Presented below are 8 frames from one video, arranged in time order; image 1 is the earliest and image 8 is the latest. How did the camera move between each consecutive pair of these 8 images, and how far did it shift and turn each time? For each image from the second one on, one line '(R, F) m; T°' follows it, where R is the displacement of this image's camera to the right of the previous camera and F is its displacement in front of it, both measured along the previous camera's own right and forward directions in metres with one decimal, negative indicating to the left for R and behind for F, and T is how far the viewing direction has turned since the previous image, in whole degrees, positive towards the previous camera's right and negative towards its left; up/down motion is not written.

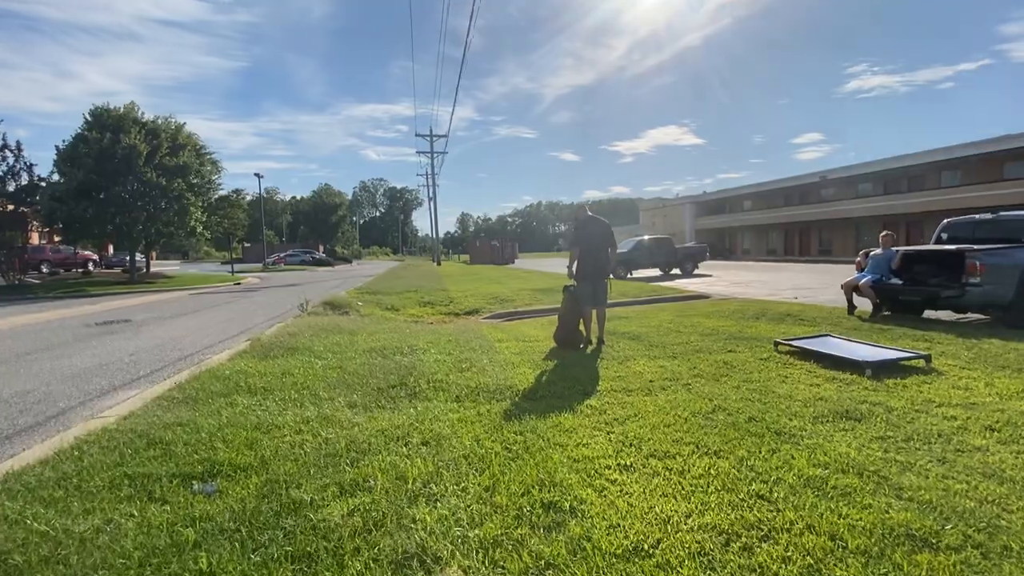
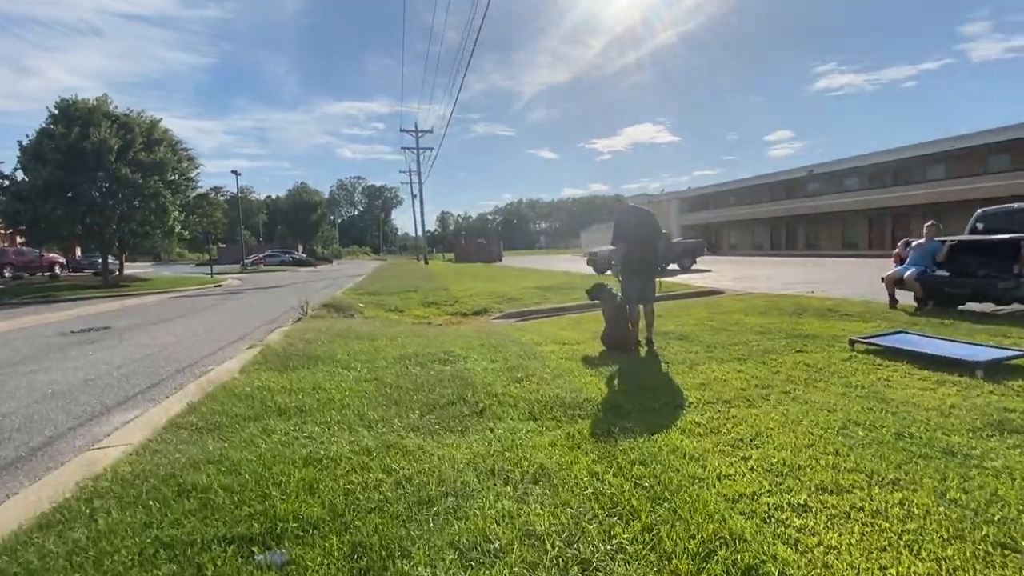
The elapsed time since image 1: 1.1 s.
(-0.8, +0.7) m; +2°
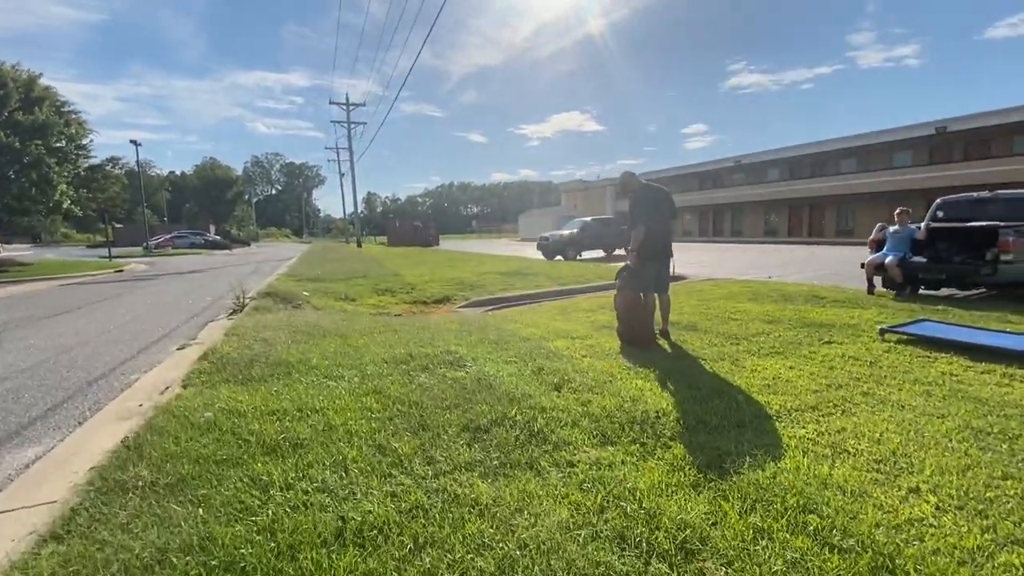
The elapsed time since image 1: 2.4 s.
(-0.9, +1.0) m; +8°
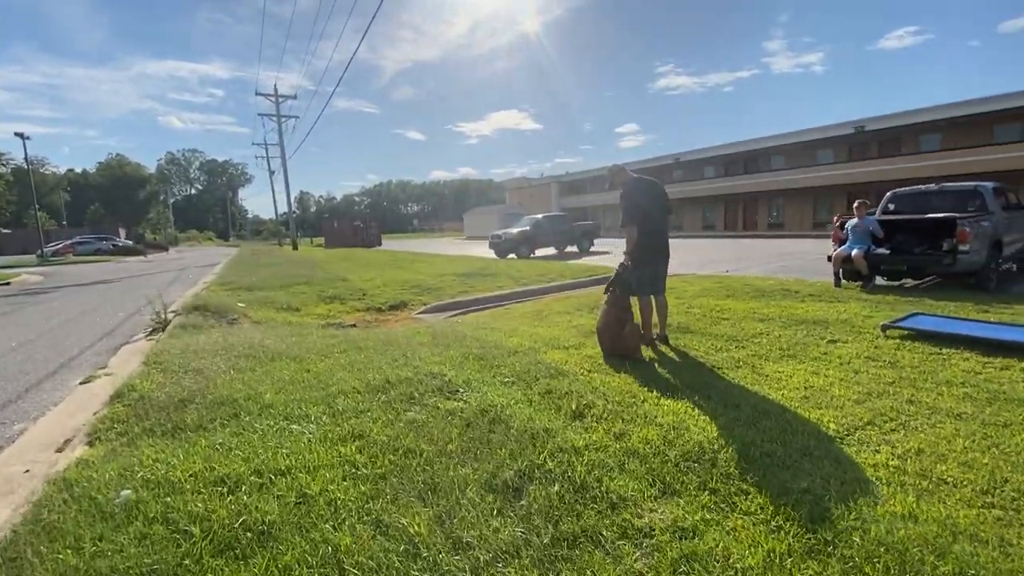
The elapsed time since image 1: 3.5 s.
(-0.5, +0.7) m; +7°
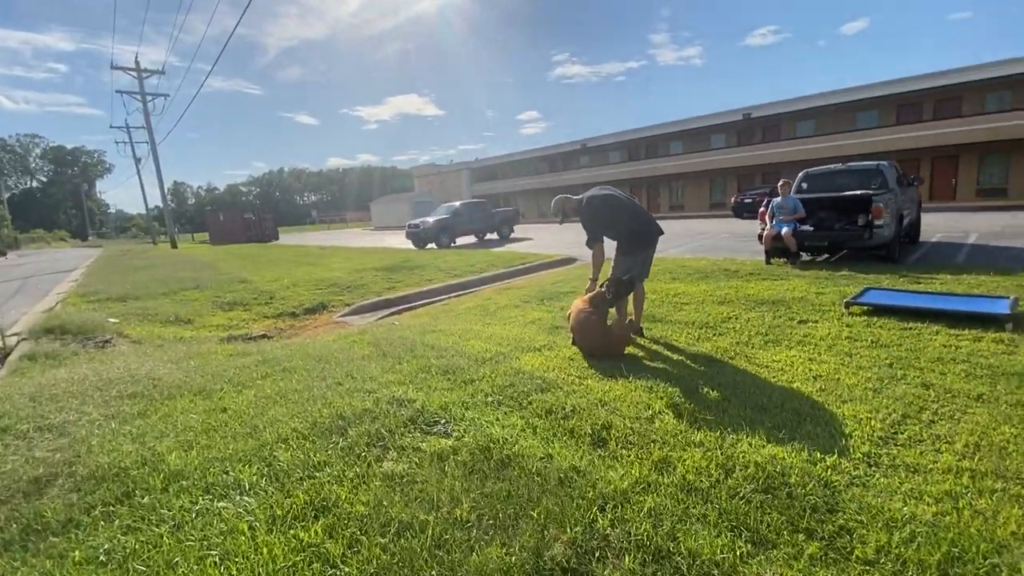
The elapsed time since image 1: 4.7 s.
(-0.5, +0.8) m; +11°
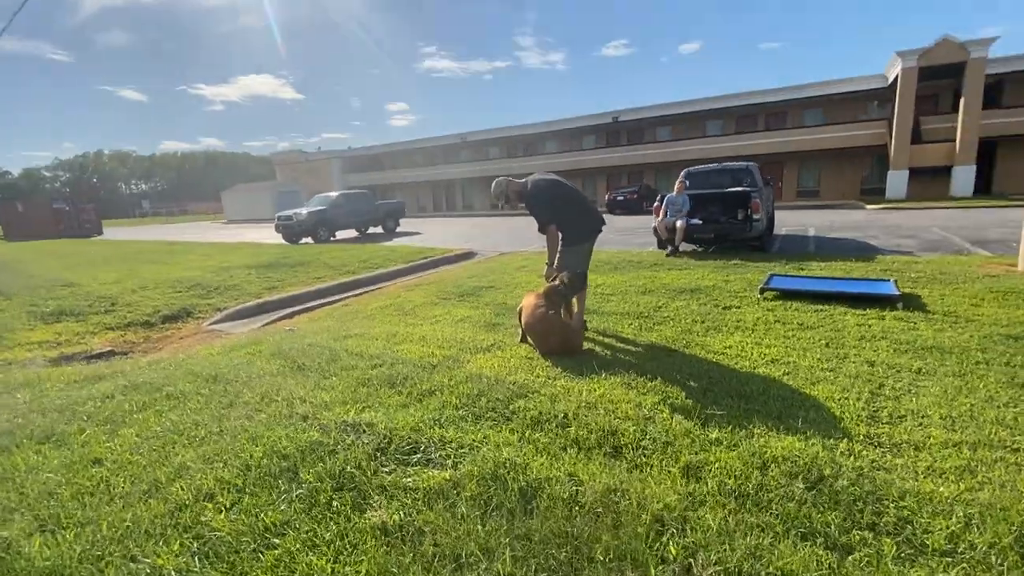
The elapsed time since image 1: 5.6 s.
(-0.6, +0.5) m; +15°
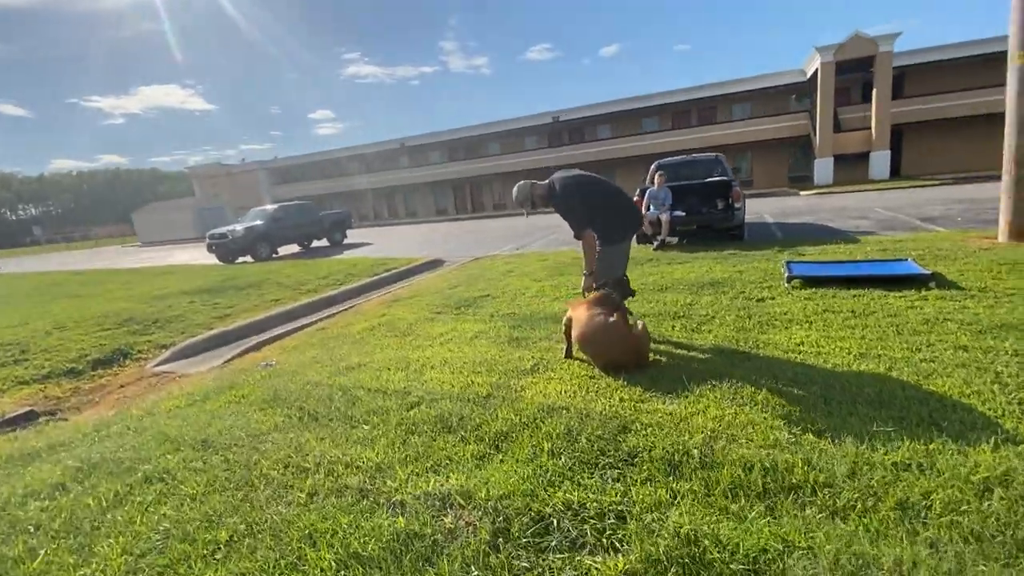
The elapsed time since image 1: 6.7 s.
(-0.8, +0.7) m; +7°
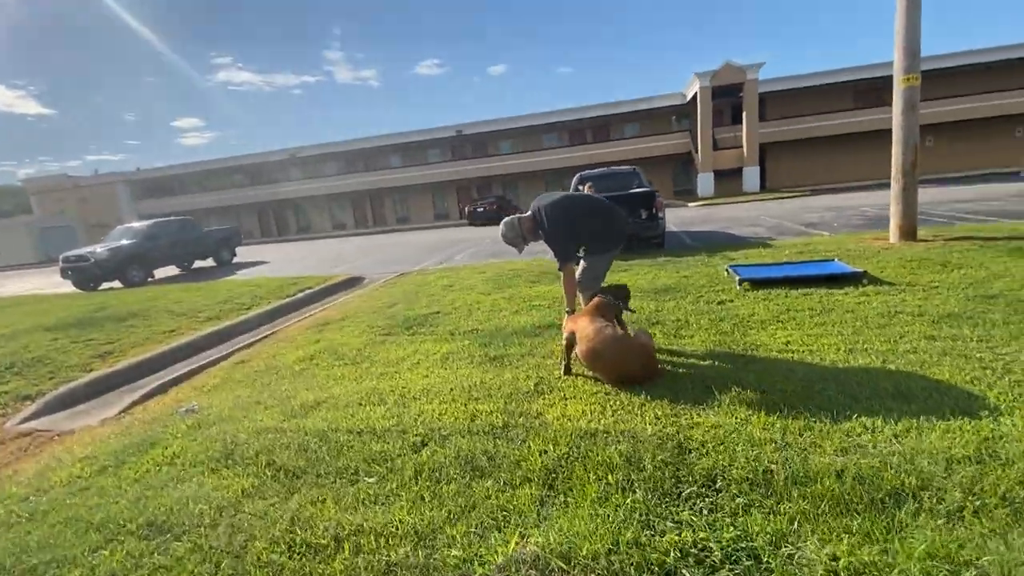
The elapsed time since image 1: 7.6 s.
(-0.7, +0.4) m; +12°
